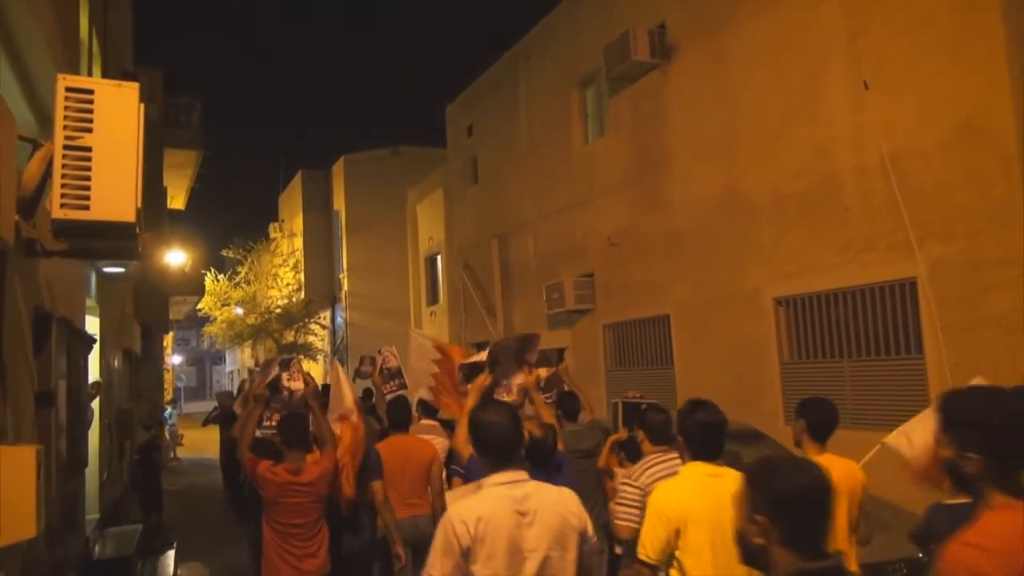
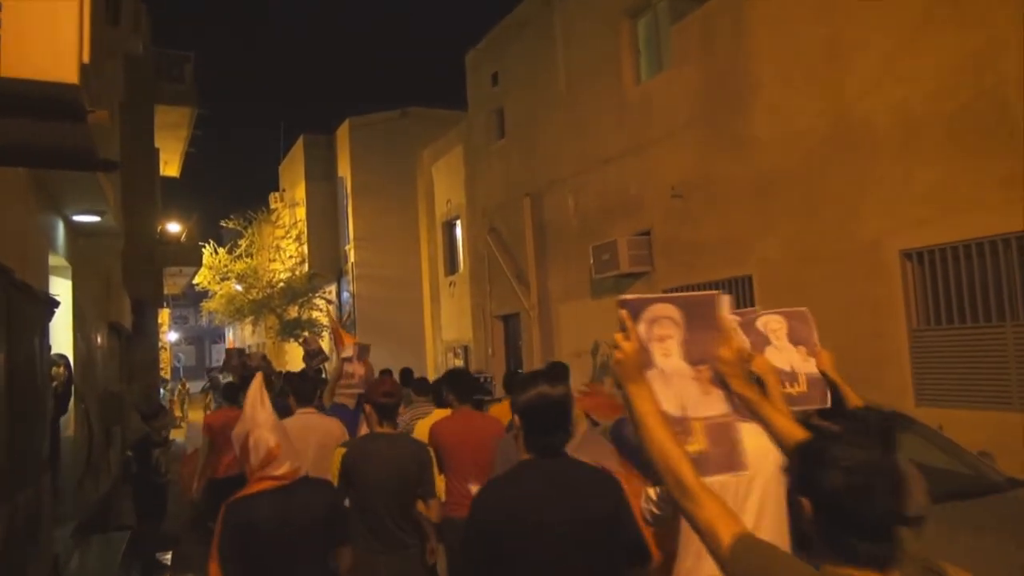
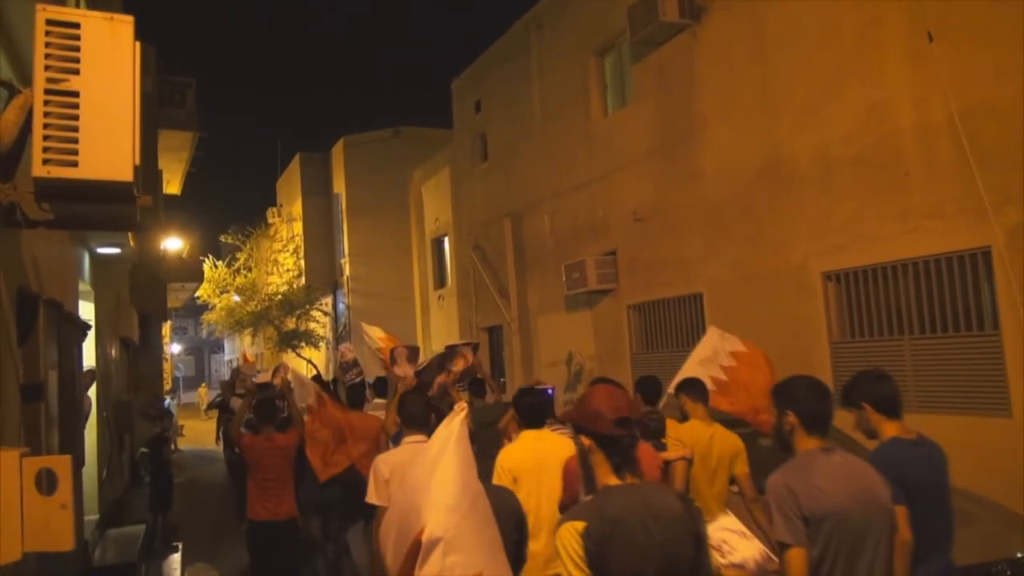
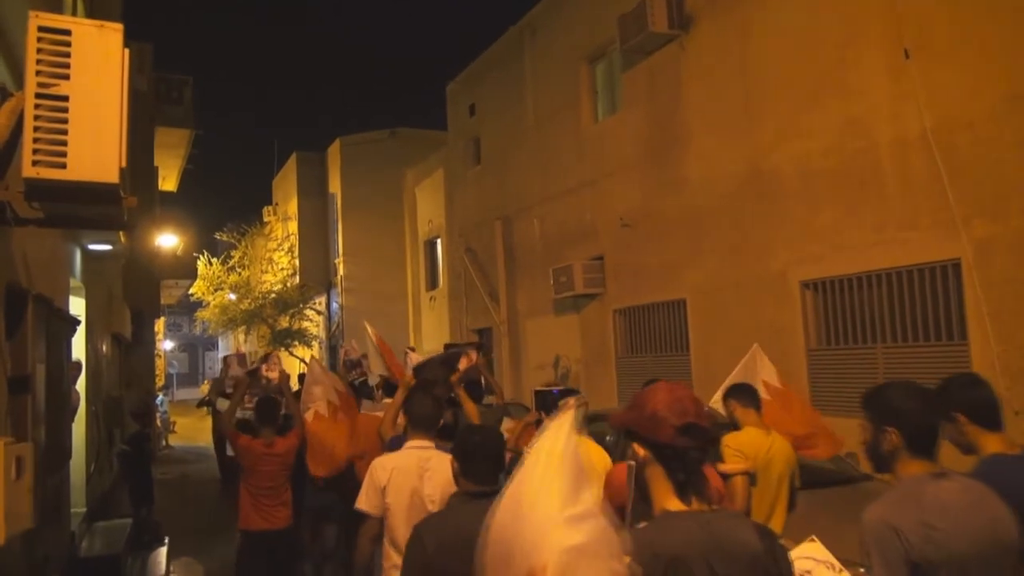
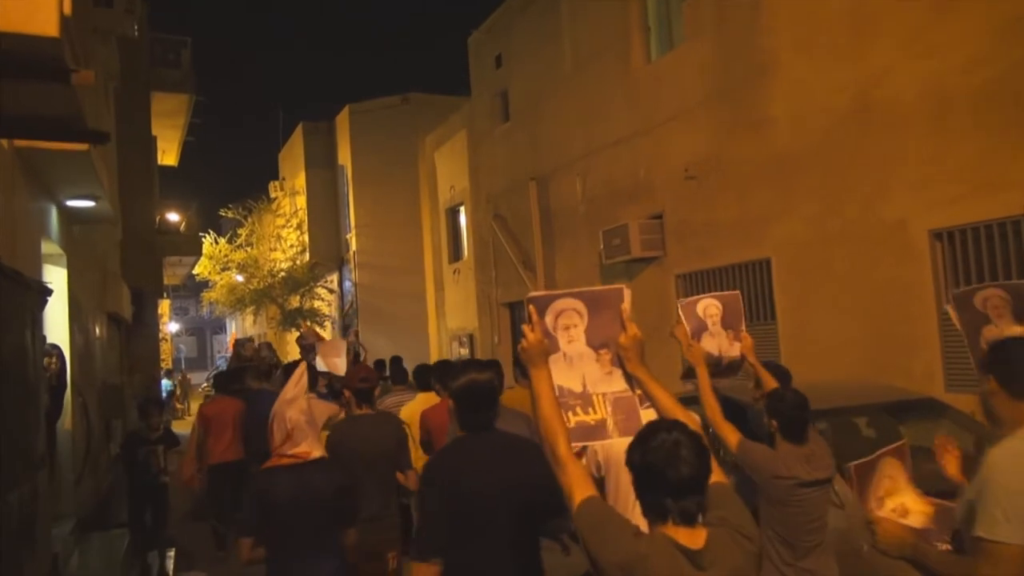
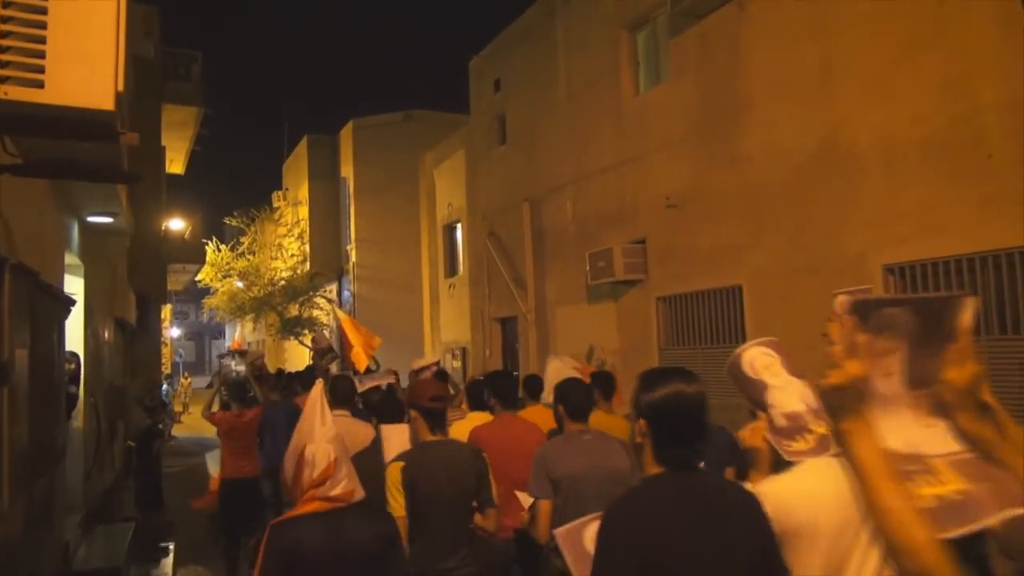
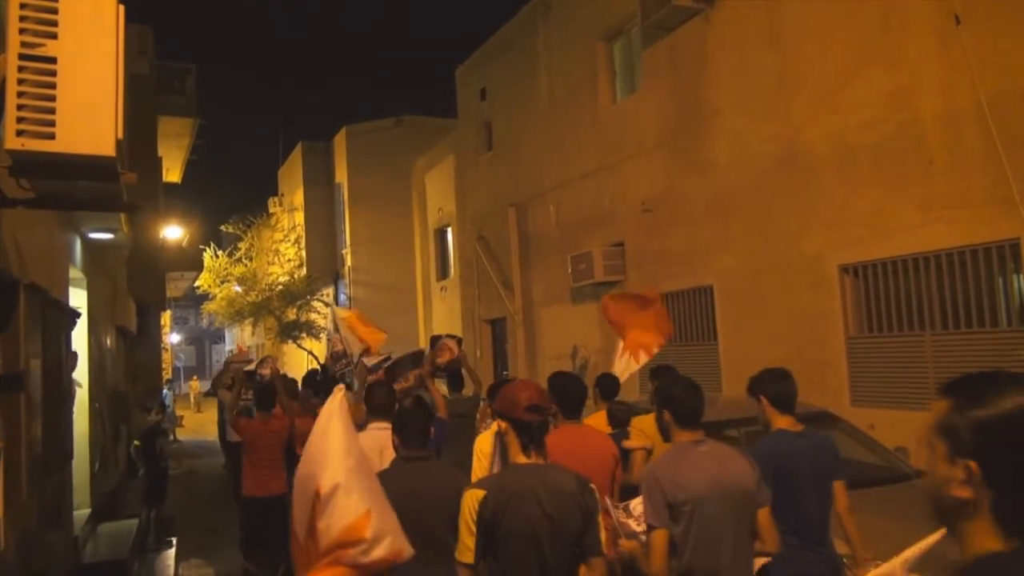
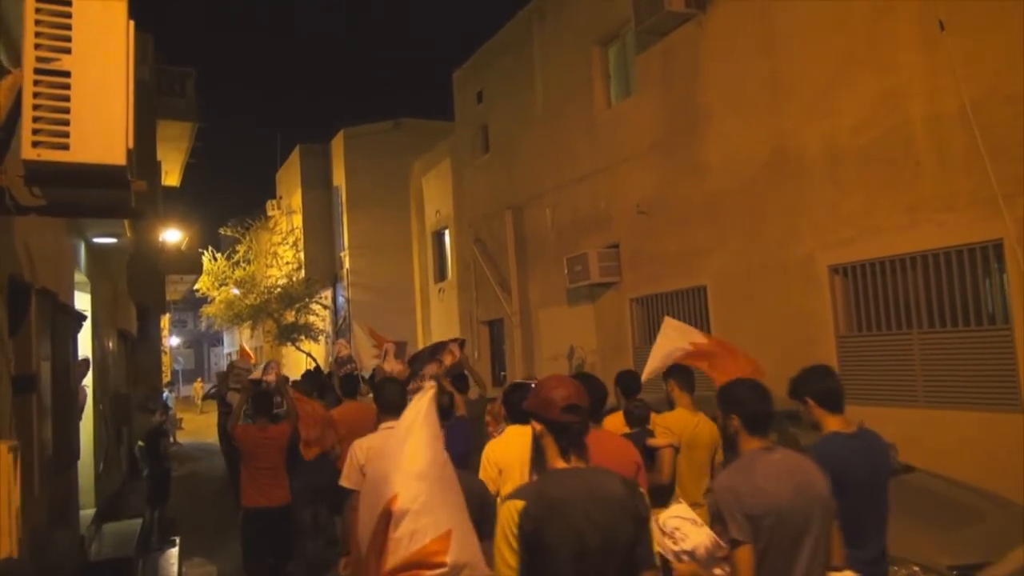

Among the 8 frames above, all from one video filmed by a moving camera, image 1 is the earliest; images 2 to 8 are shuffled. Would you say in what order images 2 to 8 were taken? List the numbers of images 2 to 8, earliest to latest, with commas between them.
4, 3, 8, 7, 6, 2, 5
